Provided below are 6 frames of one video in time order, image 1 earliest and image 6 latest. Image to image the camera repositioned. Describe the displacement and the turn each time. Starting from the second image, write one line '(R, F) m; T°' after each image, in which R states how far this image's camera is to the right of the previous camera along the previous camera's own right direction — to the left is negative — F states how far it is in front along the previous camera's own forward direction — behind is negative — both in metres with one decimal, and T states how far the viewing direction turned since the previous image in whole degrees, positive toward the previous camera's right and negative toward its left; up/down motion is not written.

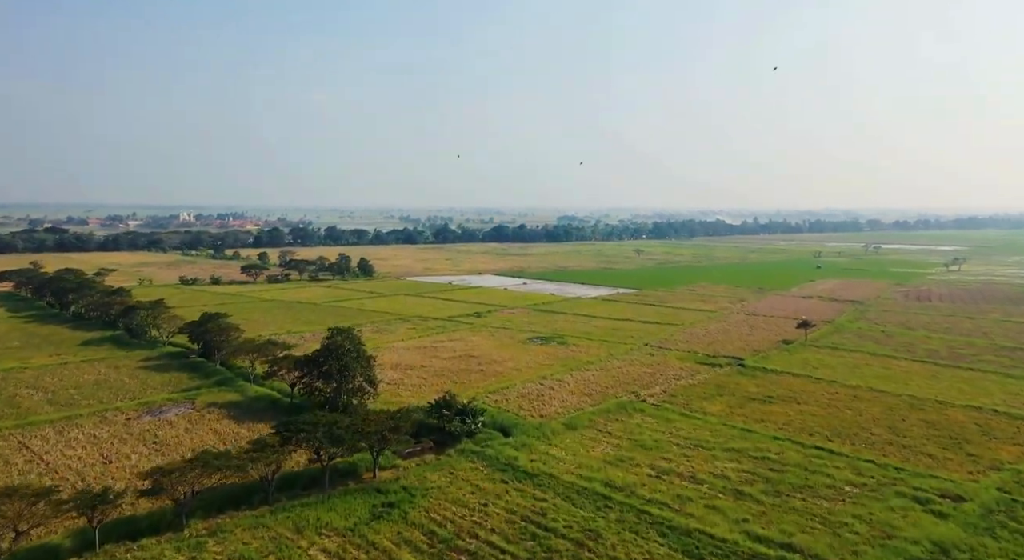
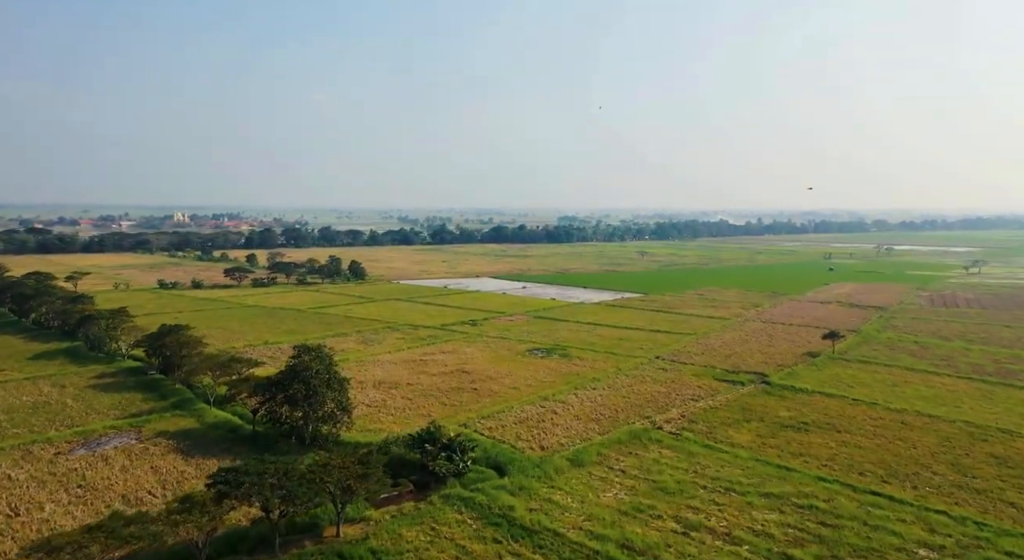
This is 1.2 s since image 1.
(+0.1, +3.4) m; 0°
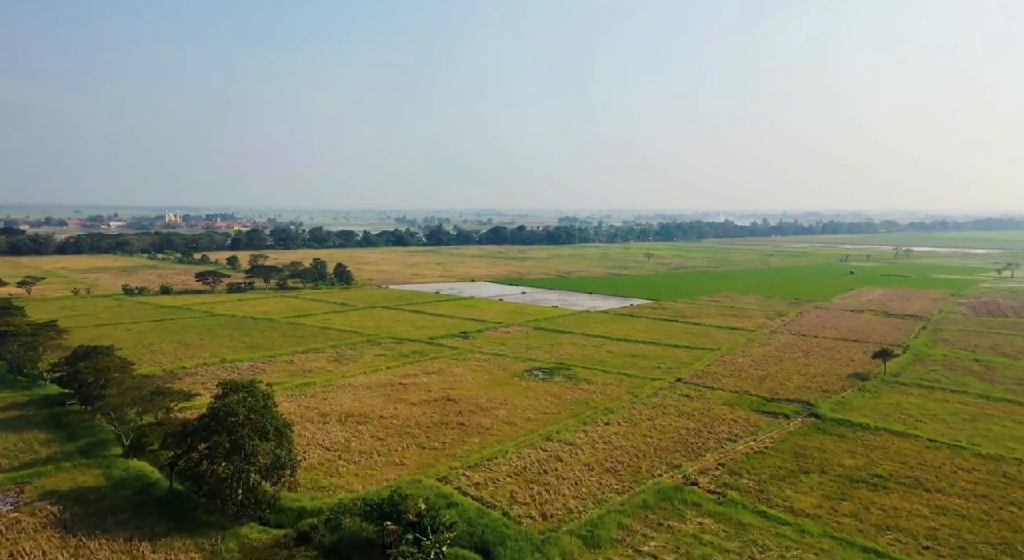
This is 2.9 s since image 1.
(+0.2, +5.0) m; 0°
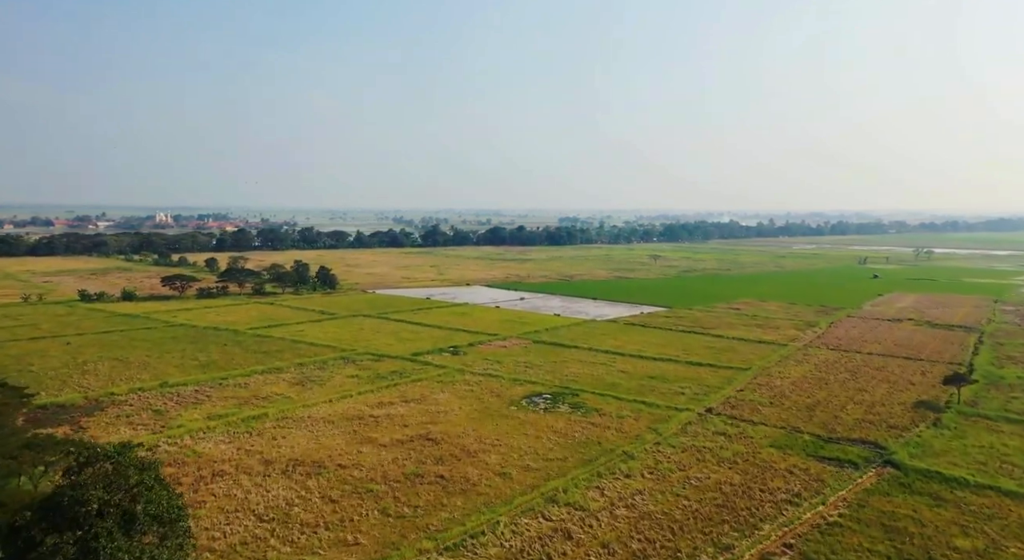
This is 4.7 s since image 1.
(+0.1, +5.0) m; 0°
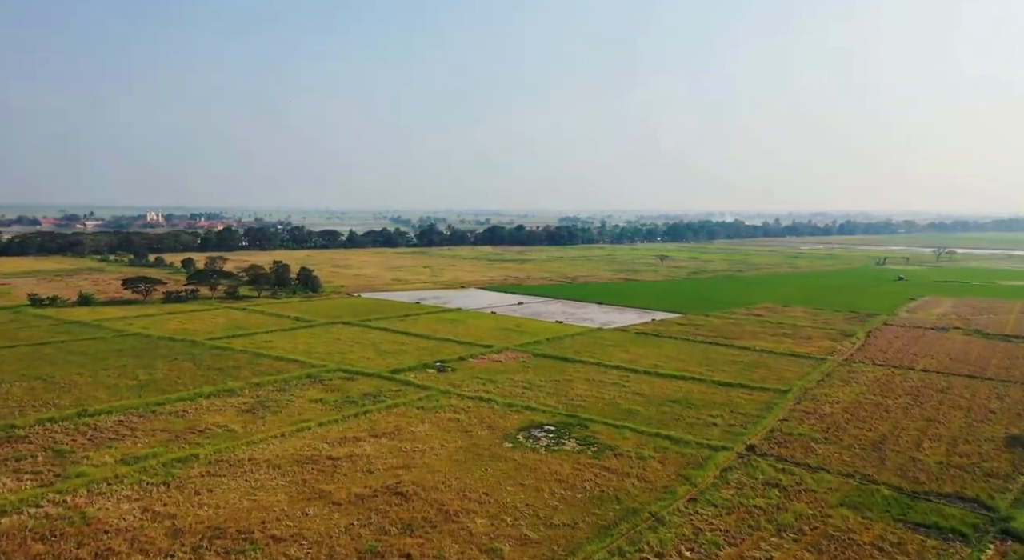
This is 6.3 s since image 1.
(+0.1, +4.7) m; 0°
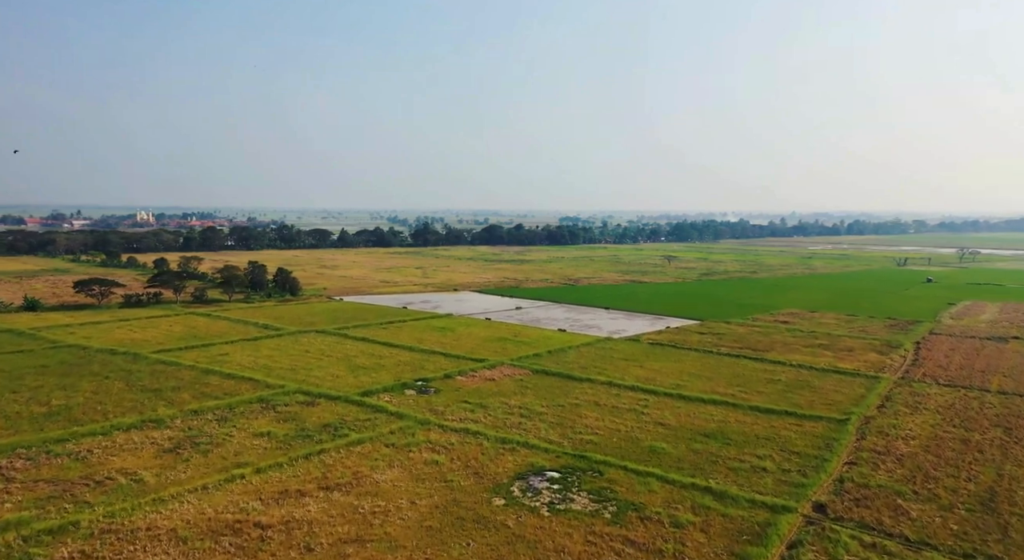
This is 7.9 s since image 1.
(+0.1, +4.7) m; 0°
